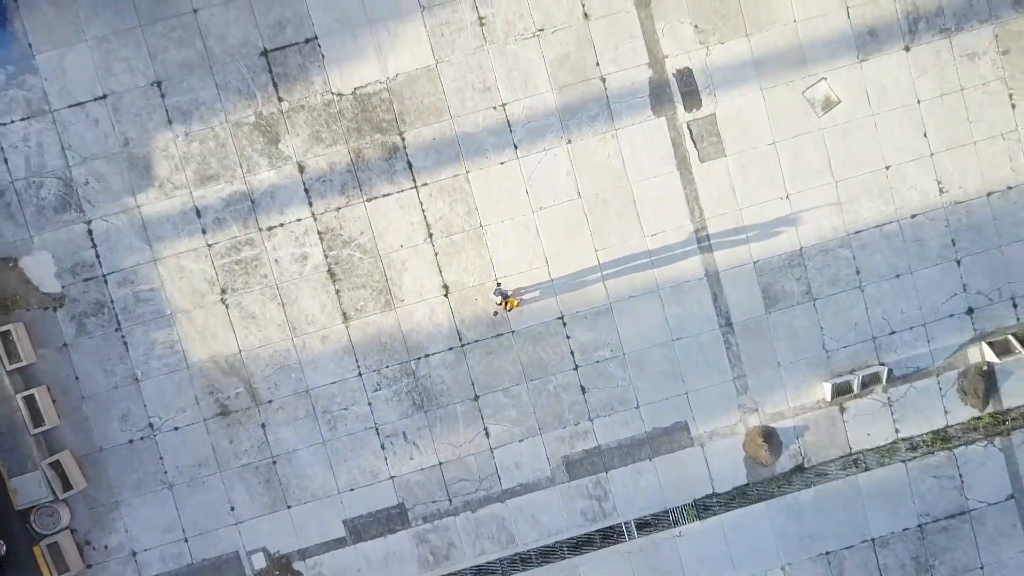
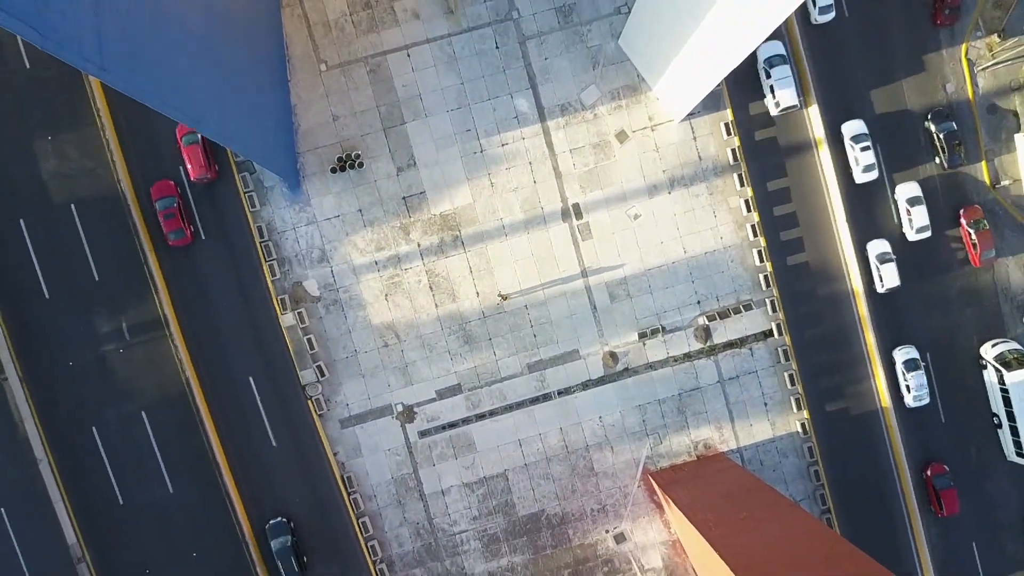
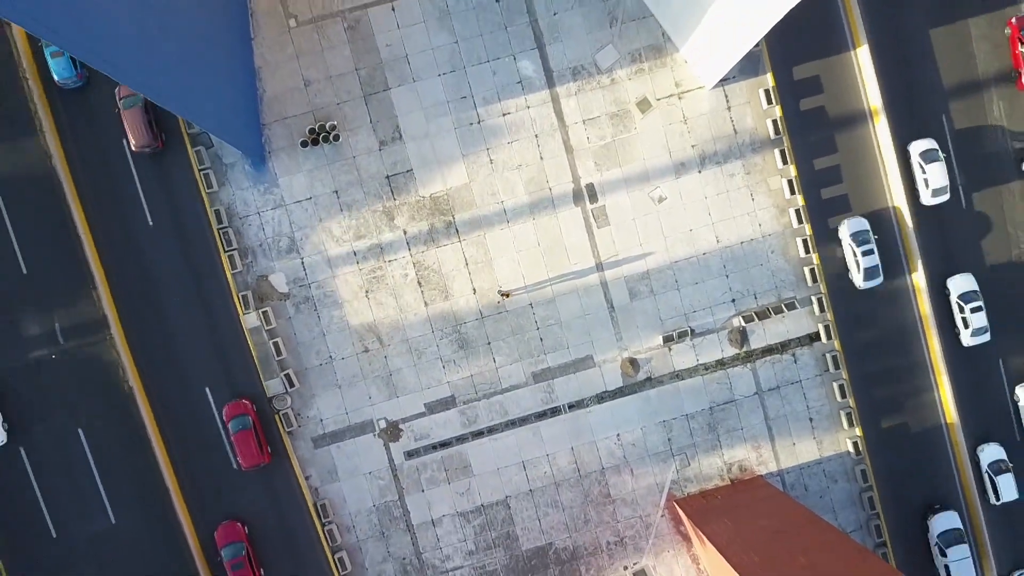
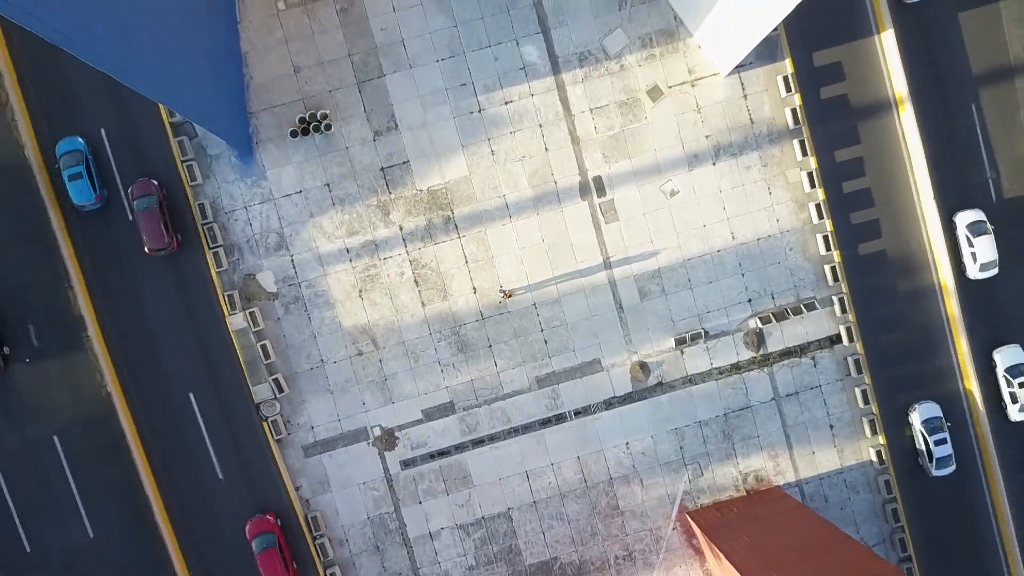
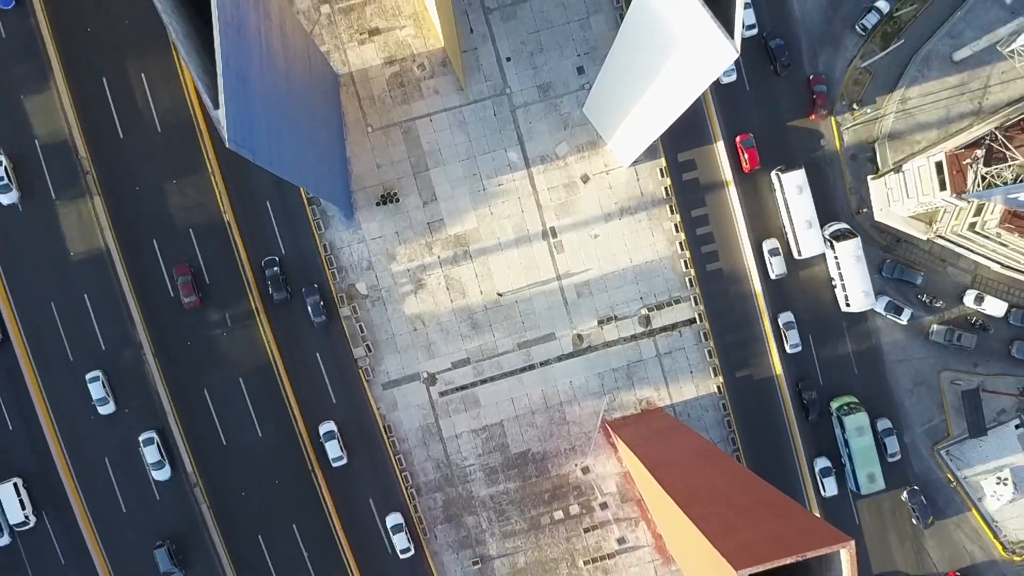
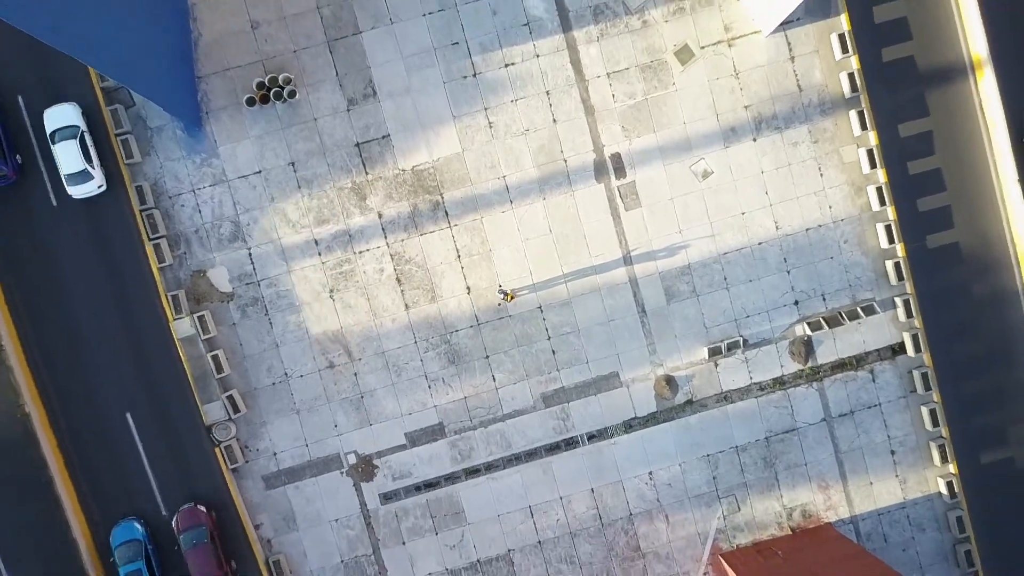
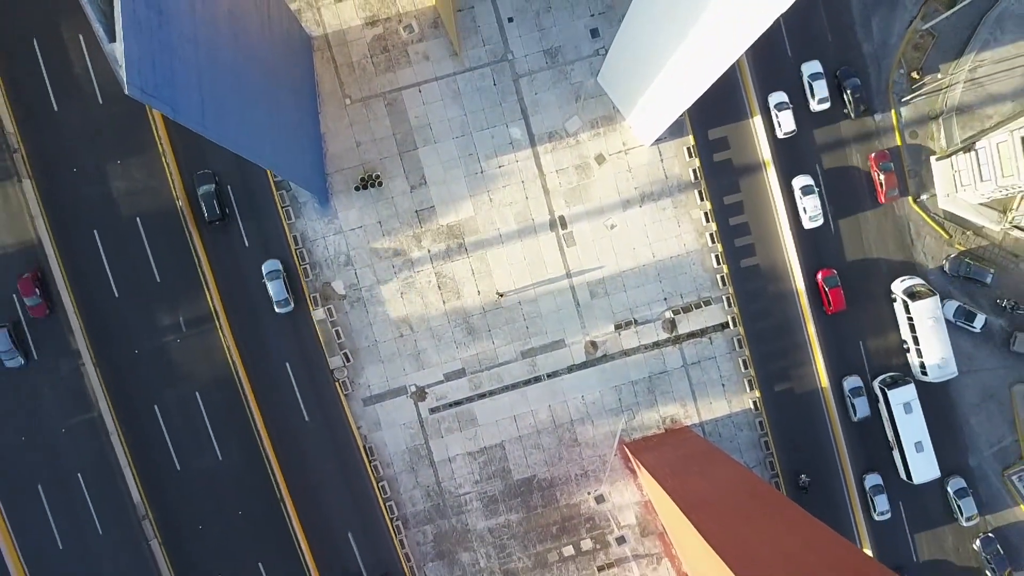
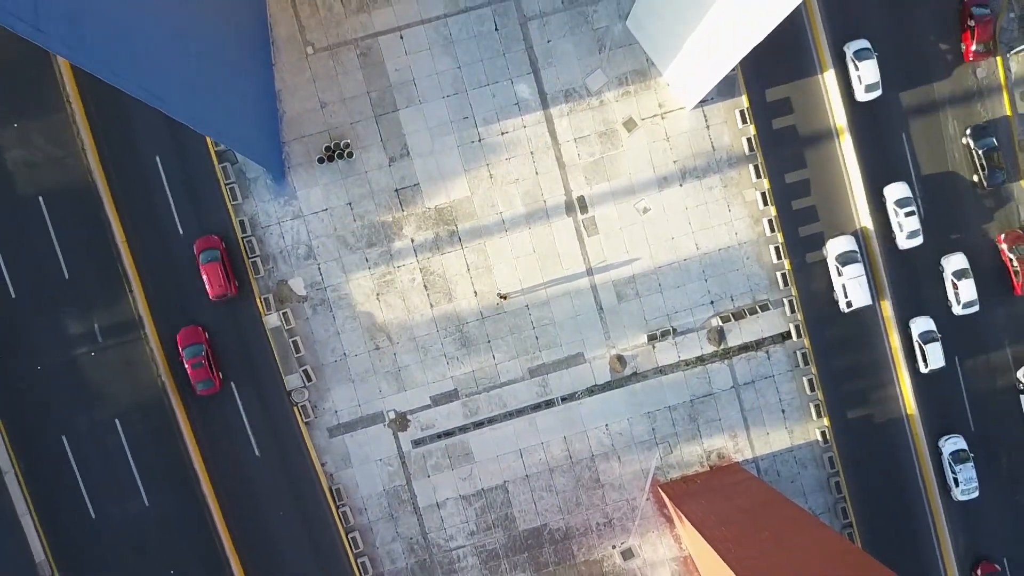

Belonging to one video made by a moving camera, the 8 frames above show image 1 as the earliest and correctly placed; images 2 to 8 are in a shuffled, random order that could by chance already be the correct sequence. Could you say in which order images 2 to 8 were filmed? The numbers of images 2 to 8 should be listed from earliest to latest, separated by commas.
6, 4, 3, 8, 2, 7, 5
